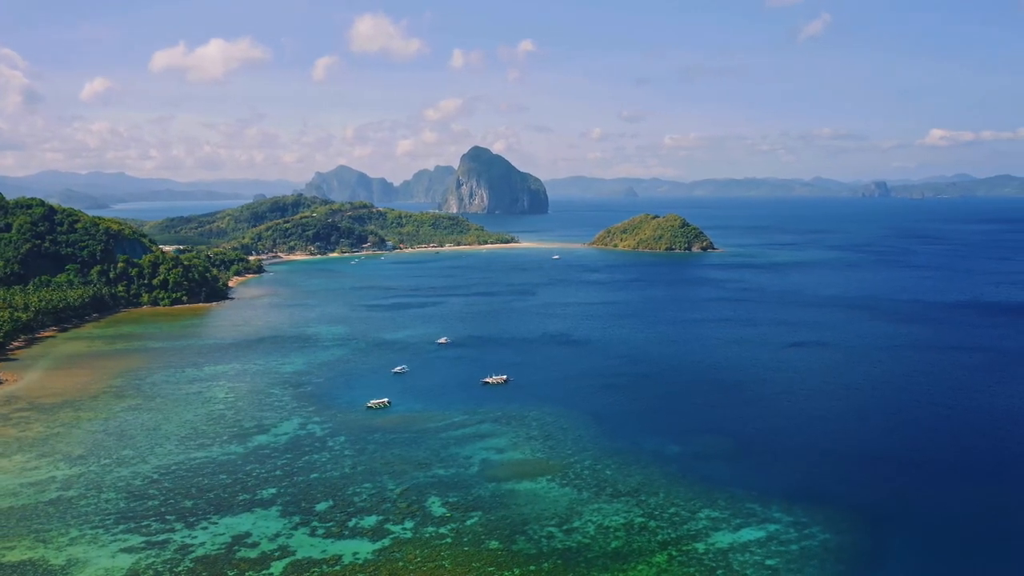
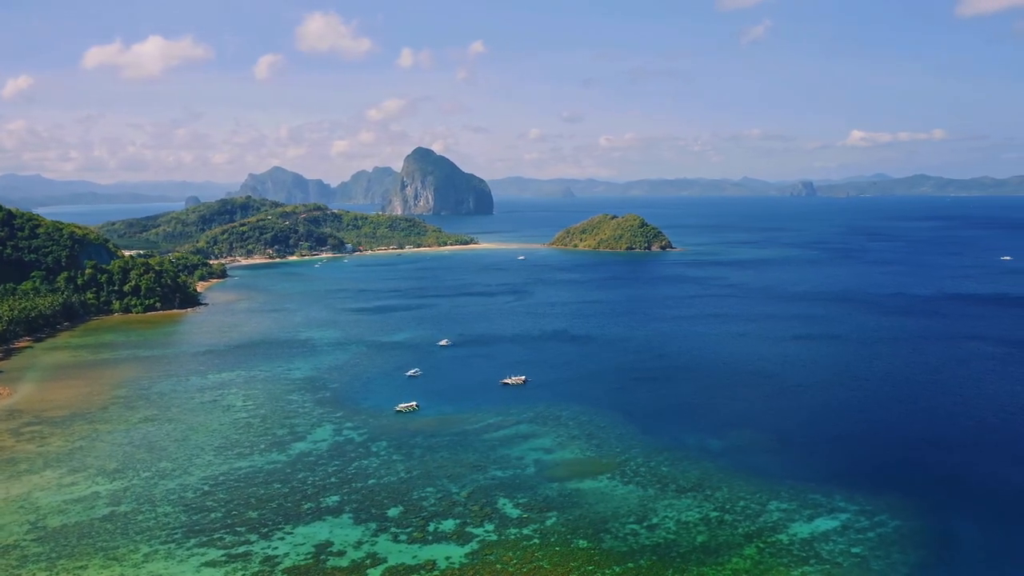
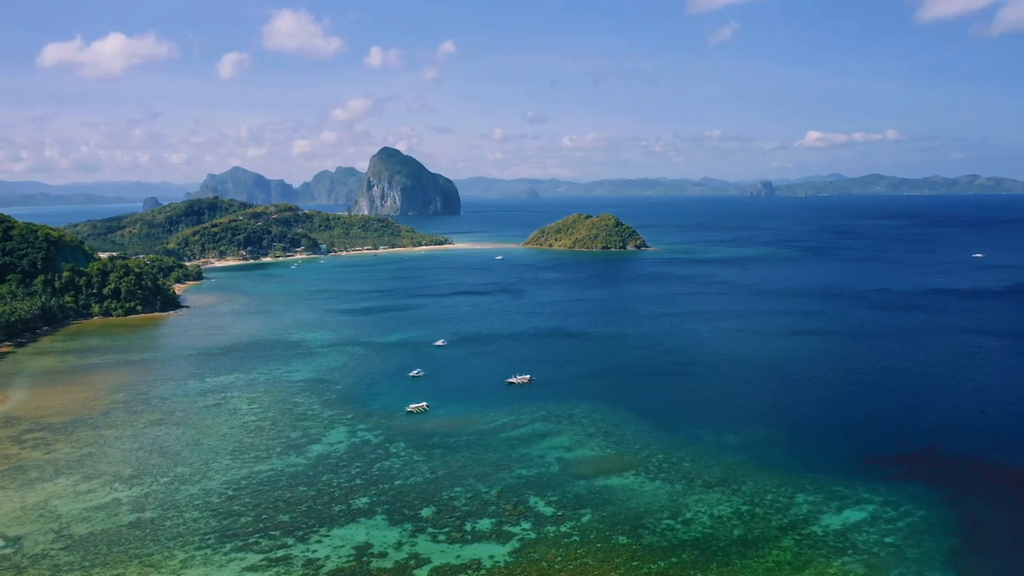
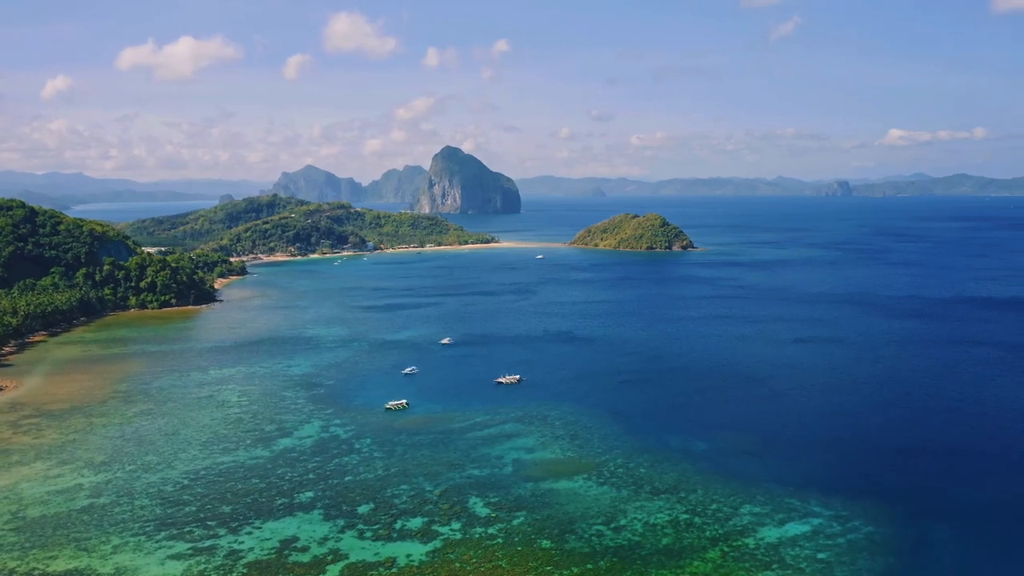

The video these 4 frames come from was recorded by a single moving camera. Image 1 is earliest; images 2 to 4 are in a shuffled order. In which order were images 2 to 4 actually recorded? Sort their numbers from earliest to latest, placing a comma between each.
4, 2, 3
